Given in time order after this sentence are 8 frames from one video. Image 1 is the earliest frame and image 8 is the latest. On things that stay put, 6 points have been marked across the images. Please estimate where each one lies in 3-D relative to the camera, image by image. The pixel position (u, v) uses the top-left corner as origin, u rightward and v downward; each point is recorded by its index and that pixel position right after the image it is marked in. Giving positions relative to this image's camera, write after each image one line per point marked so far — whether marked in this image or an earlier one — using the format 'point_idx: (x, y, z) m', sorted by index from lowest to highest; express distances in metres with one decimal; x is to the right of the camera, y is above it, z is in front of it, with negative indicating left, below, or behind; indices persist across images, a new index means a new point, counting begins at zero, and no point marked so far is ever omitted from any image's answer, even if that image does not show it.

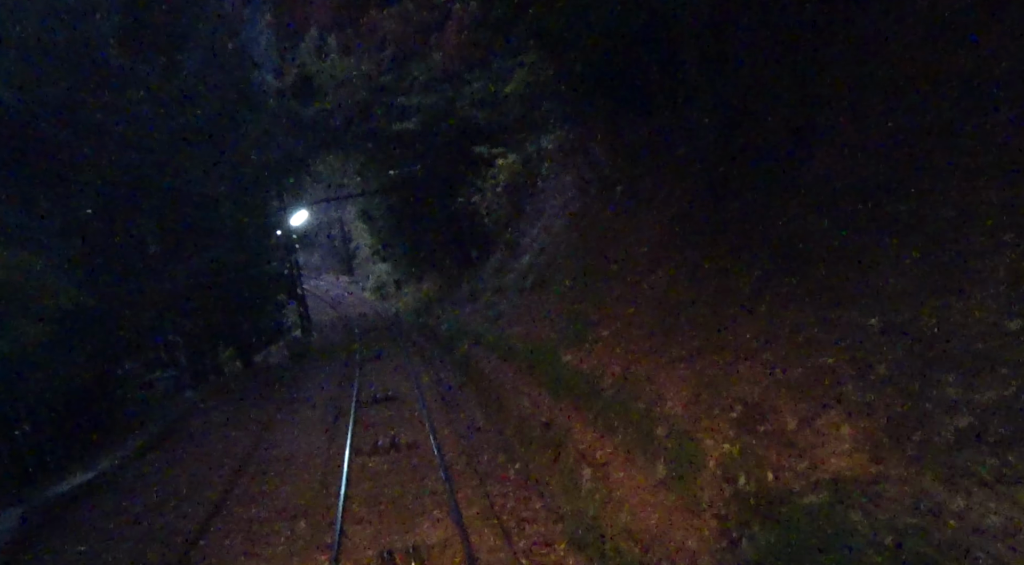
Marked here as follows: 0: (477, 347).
0: (-1.1, -1.9, +19.6) m
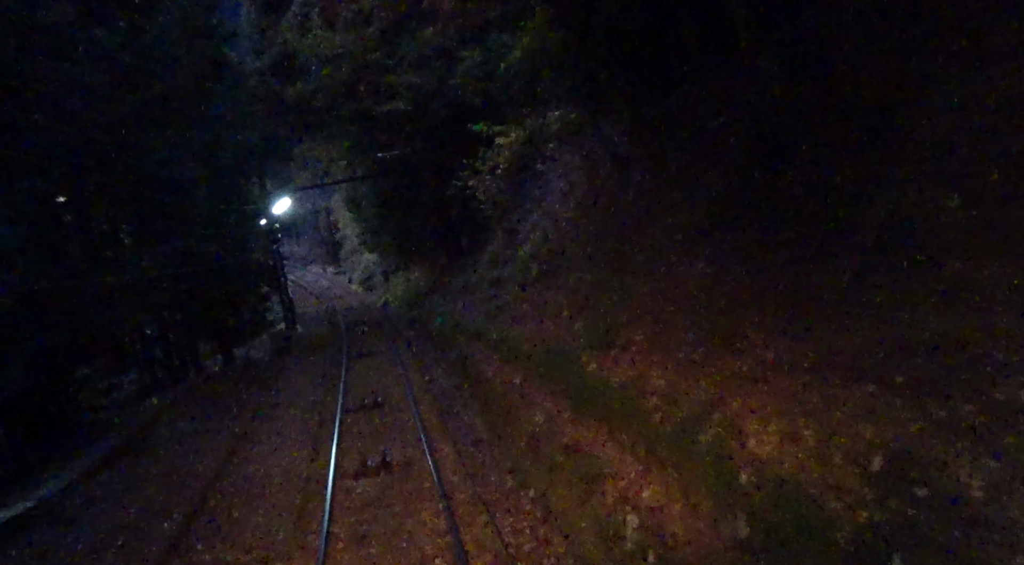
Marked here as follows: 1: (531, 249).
0: (-1.0, -1.6, +17.8) m
1: (+0.5, +0.9, +18.6) m
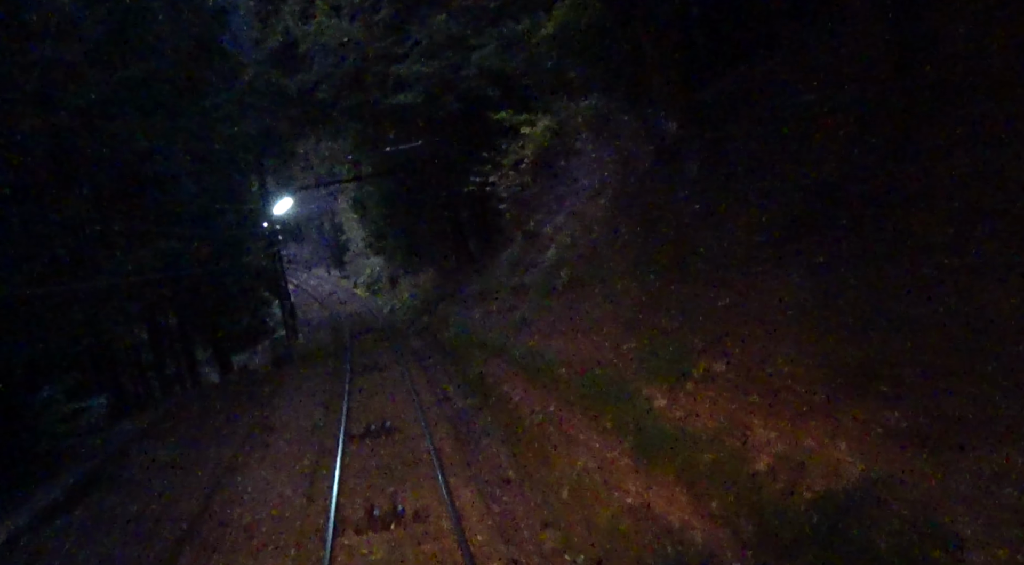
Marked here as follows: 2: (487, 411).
0: (-0.5, -1.8, +15.8) m
1: (+1.1, +0.7, +16.6) m
2: (-0.5, -2.5, +13.2) m
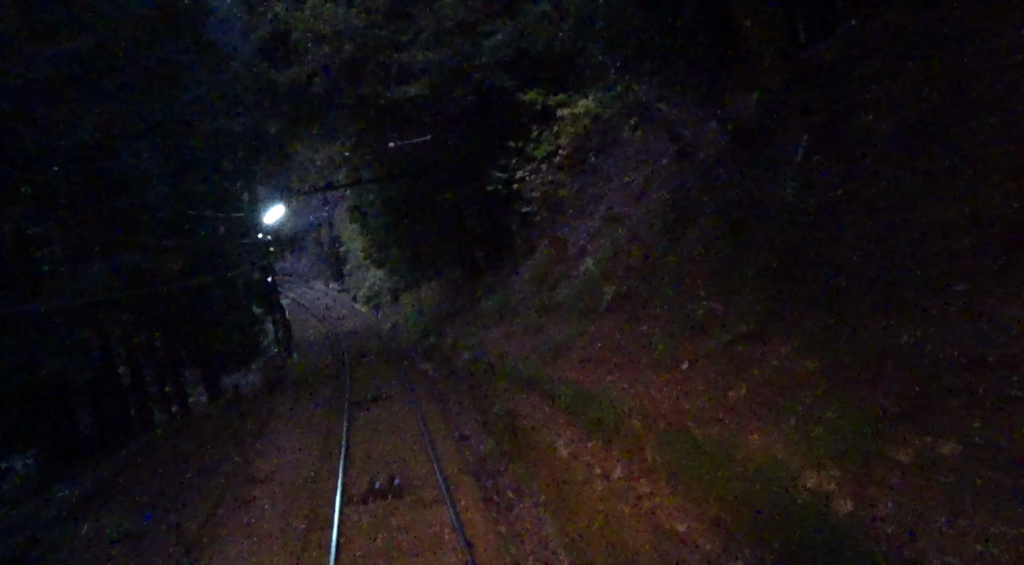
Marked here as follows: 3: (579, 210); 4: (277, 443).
0: (+0.2, -2.2, +13.0) m
1: (+1.8, +0.4, +13.8) m
2: (+0.2, -2.8, +10.3) m
3: (+1.6, +1.7, +15.7) m
4: (-5.4, -3.7, +15.6) m
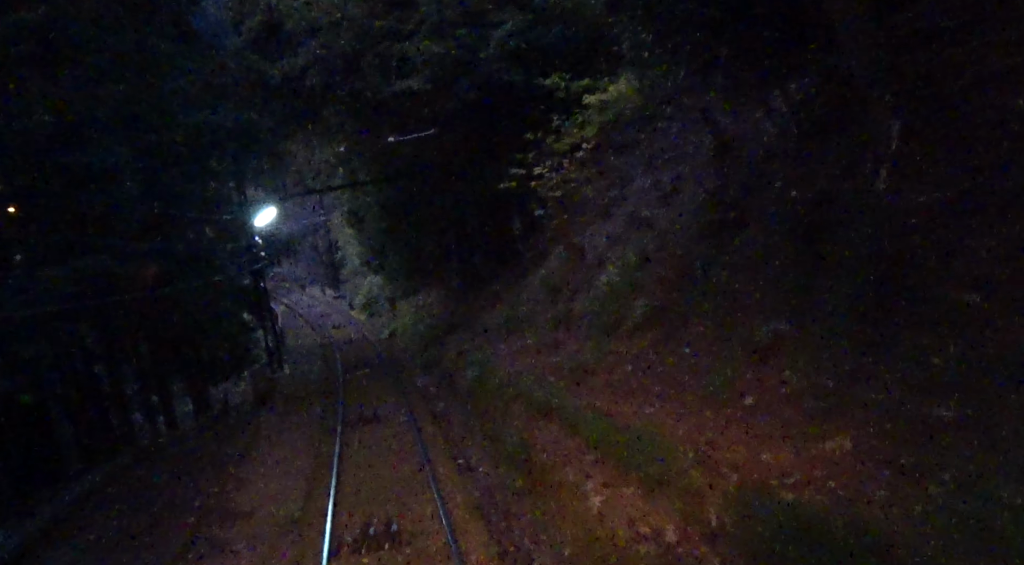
0: (+0.4, -2.4, +11.4) m
1: (+2.0, +0.1, +12.2) m
2: (+0.4, -3.0, +8.7) m
3: (+1.8, +1.5, +14.2) m
4: (-5.2, -3.9, +14.0) m
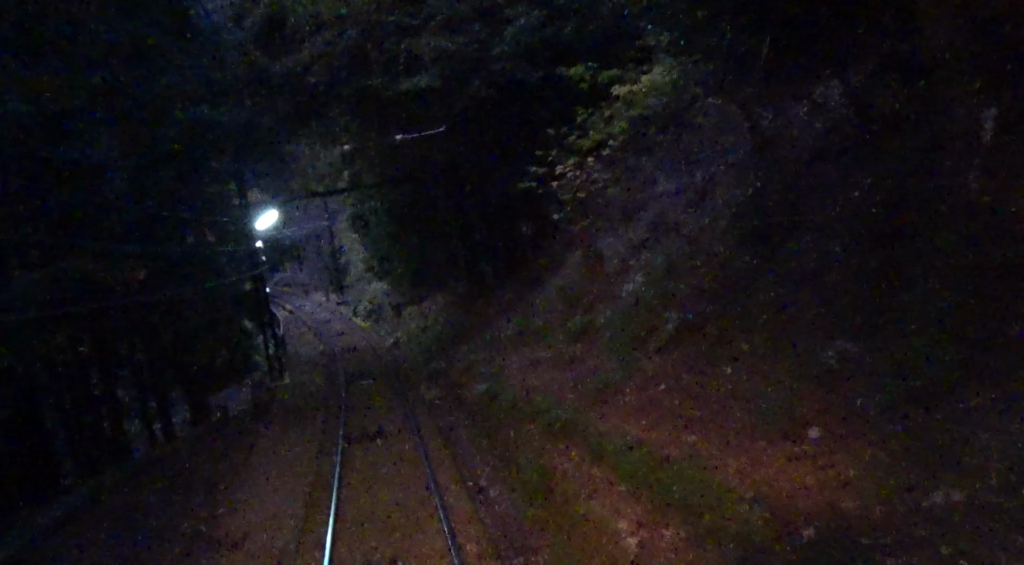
0: (+0.7, -2.5, +10.3) m
1: (+2.3, 0.0, +11.2) m
2: (+0.7, -3.1, +7.7) m
3: (+2.2, +1.3, +13.2) m
4: (-4.9, -4.0, +13.0) m
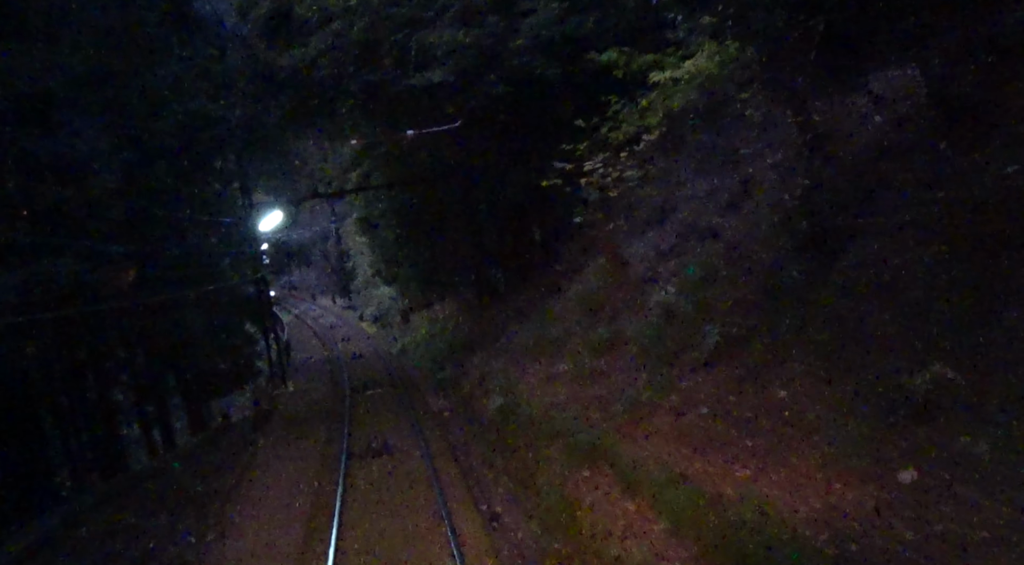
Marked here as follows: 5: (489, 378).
0: (+1.0, -2.6, +9.3) m
1: (+2.6, -0.2, +10.2) m
2: (+0.9, -3.2, +6.7) m
3: (+2.5, +1.1, +12.2) m
4: (-4.6, -4.1, +12.0) m
5: (-0.5, -2.3, +16.3) m
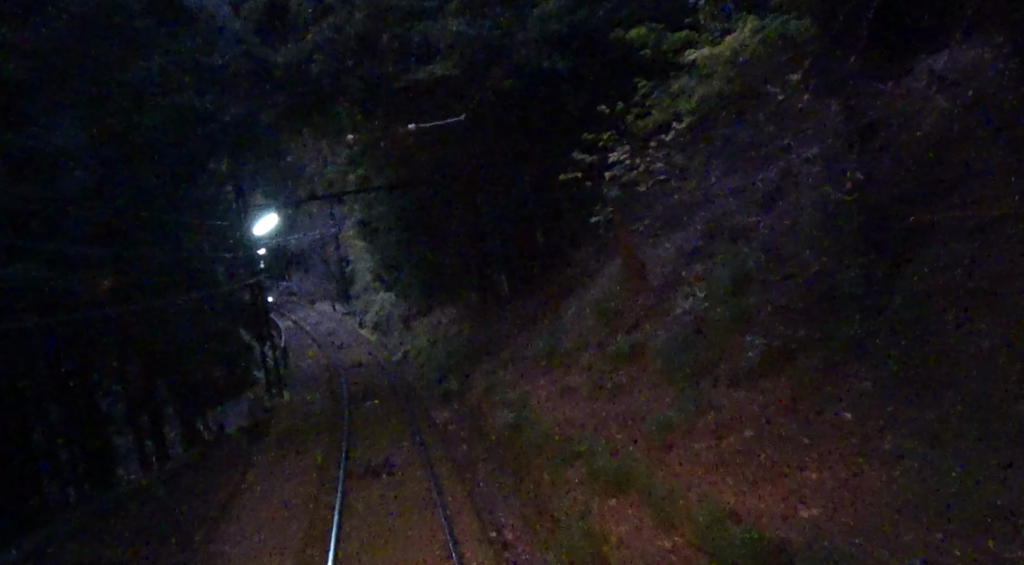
0: (+1.2, -2.7, +8.3) m
1: (+2.8, -0.2, +9.2) m
2: (+1.1, -3.3, +5.6) m
3: (+2.7, +1.0, +11.2) m
4: (-4.4, -4.2, +11.0) m
5: (-0.3, -2.4, +15.3) m
